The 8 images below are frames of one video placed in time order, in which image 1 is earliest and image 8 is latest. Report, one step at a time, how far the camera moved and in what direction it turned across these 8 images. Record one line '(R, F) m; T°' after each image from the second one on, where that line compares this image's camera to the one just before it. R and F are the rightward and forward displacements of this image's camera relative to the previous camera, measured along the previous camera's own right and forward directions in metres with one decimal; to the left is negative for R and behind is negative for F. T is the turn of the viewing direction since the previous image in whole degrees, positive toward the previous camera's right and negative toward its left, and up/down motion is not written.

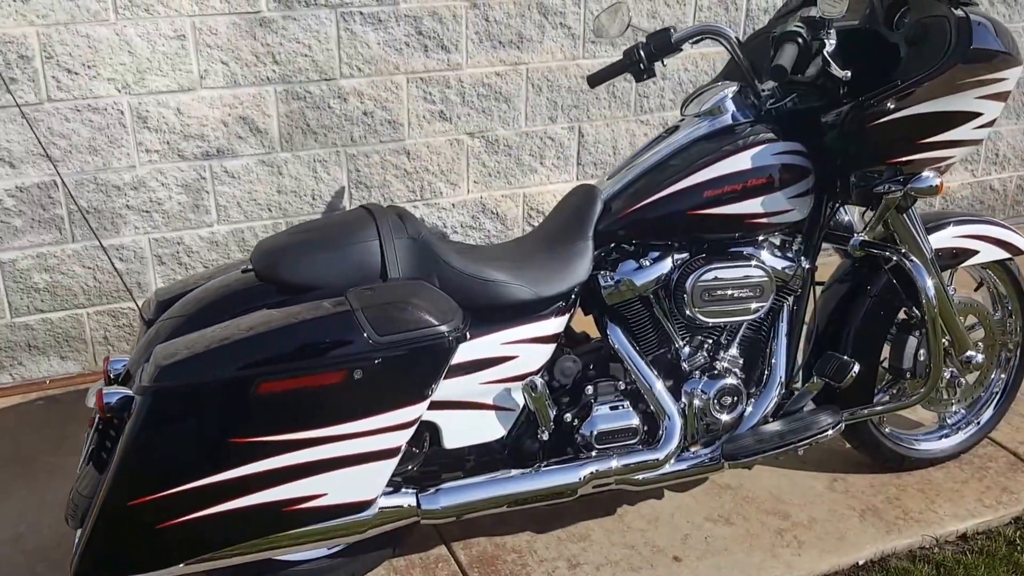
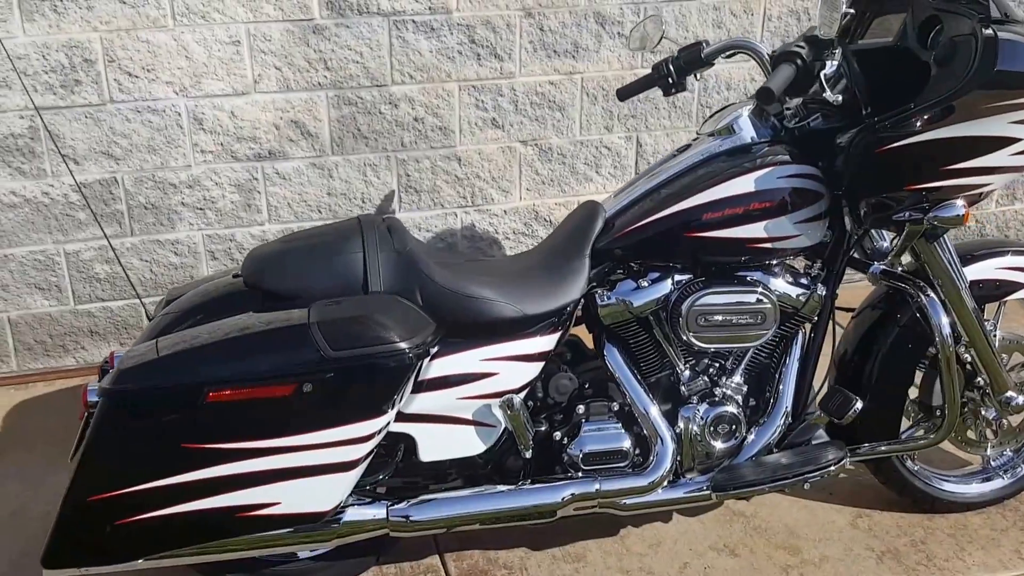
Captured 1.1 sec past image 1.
(+0.4, 0.0) m; -9°
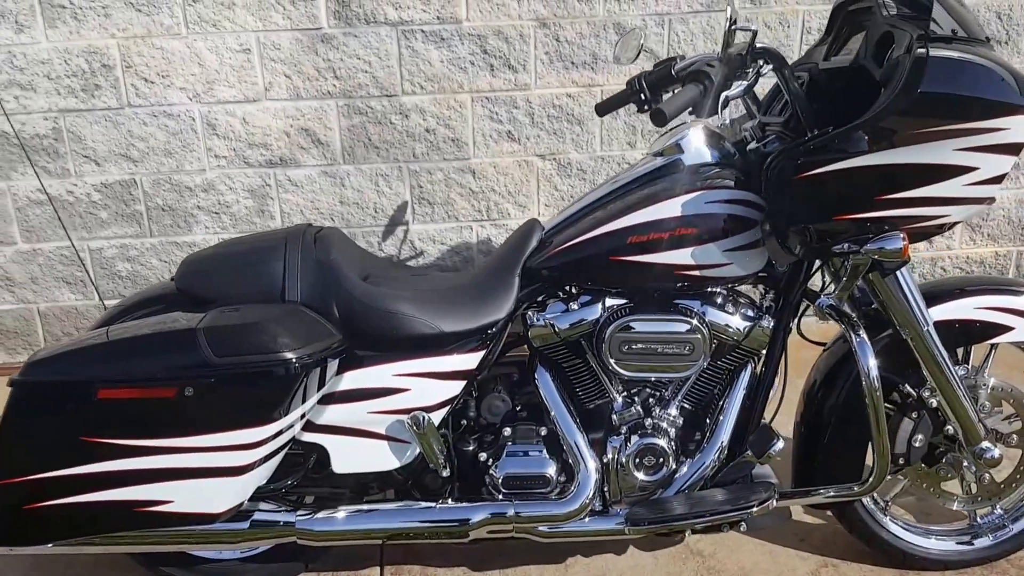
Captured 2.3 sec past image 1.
(+0.5, +0.1) m; -9°
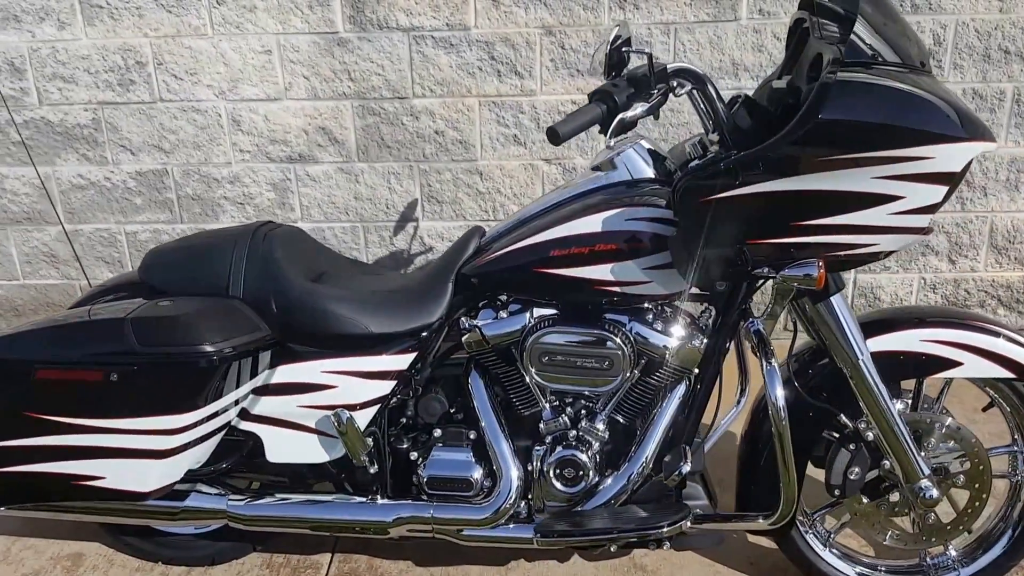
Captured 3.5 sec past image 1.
(+0.5, 0.0) m; -8°
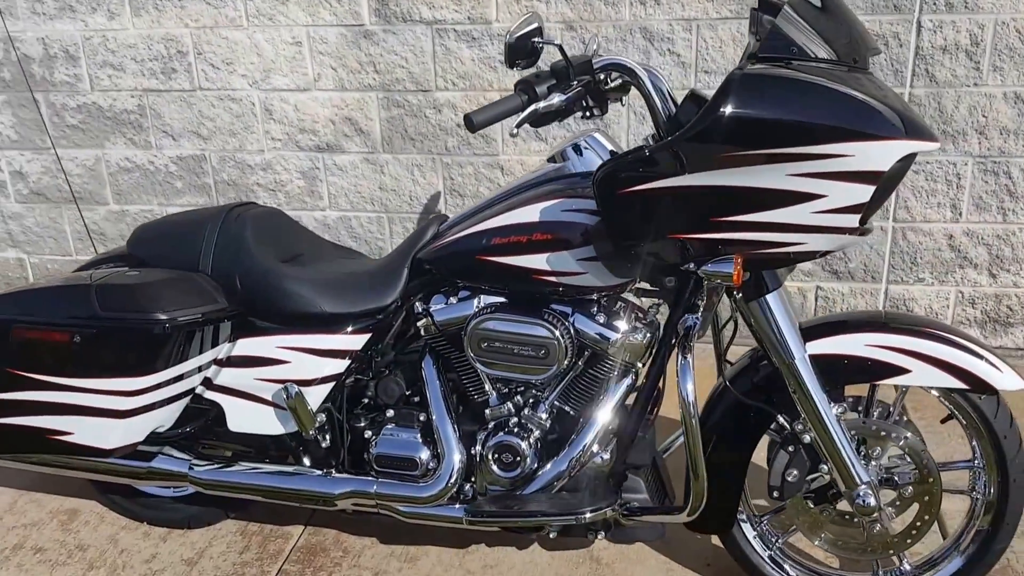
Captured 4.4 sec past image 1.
(+0.4, 0.0) m; -8°
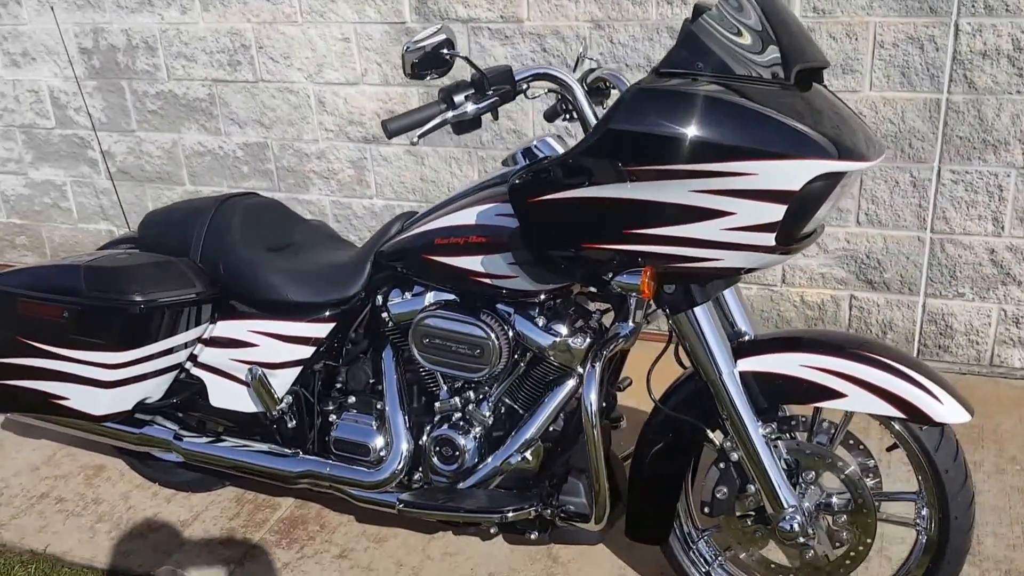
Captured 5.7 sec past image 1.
(+0.5, 0.0) m; -11°
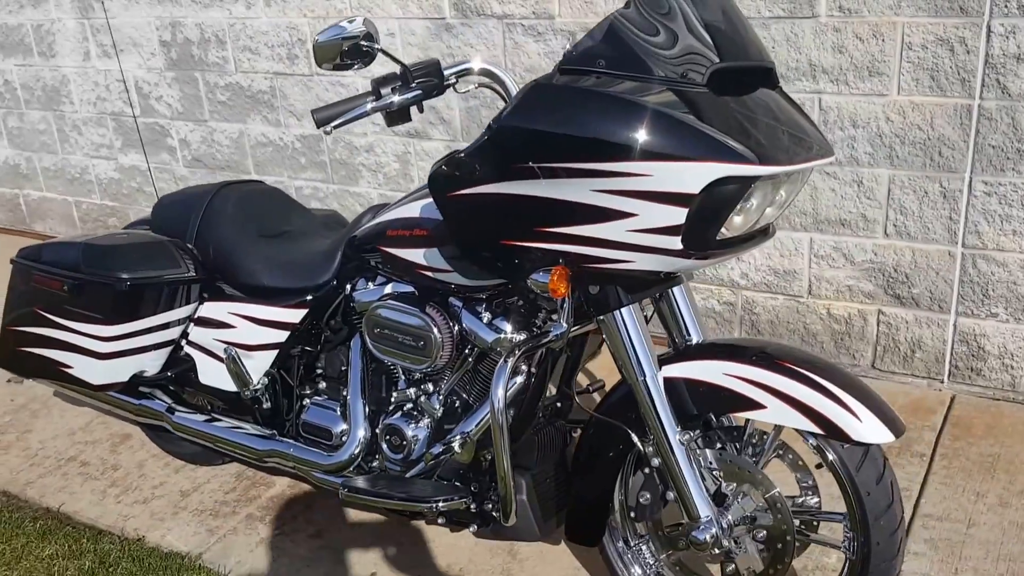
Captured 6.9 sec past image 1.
(+0.5, 0.0) m; -9°
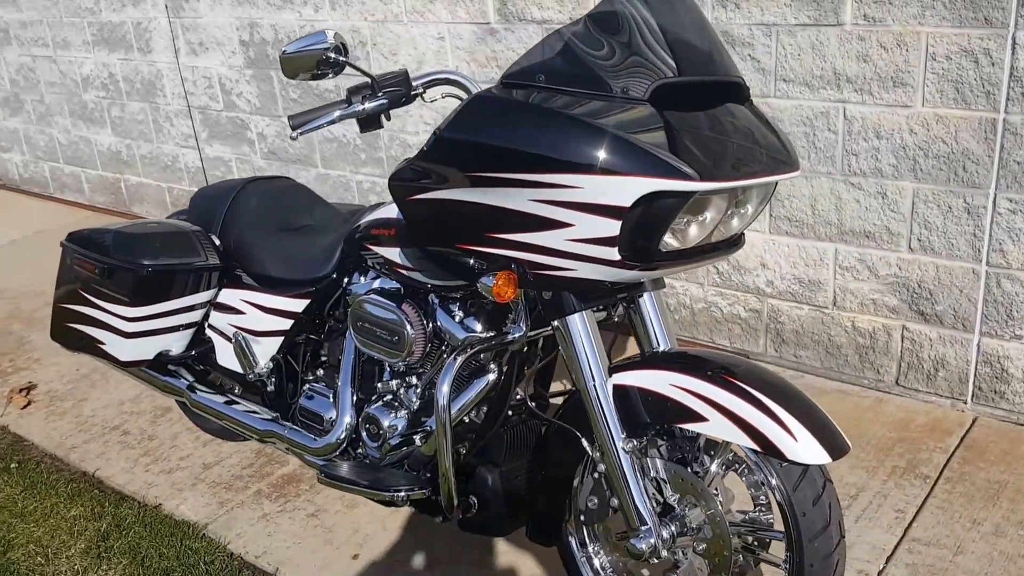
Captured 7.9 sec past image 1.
(+0.4, 0.0) m; -8°
